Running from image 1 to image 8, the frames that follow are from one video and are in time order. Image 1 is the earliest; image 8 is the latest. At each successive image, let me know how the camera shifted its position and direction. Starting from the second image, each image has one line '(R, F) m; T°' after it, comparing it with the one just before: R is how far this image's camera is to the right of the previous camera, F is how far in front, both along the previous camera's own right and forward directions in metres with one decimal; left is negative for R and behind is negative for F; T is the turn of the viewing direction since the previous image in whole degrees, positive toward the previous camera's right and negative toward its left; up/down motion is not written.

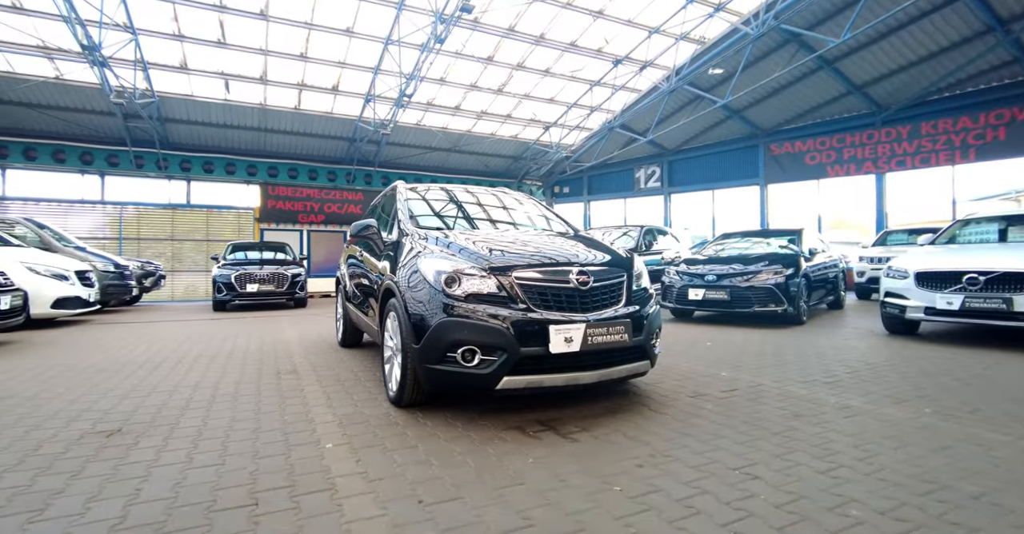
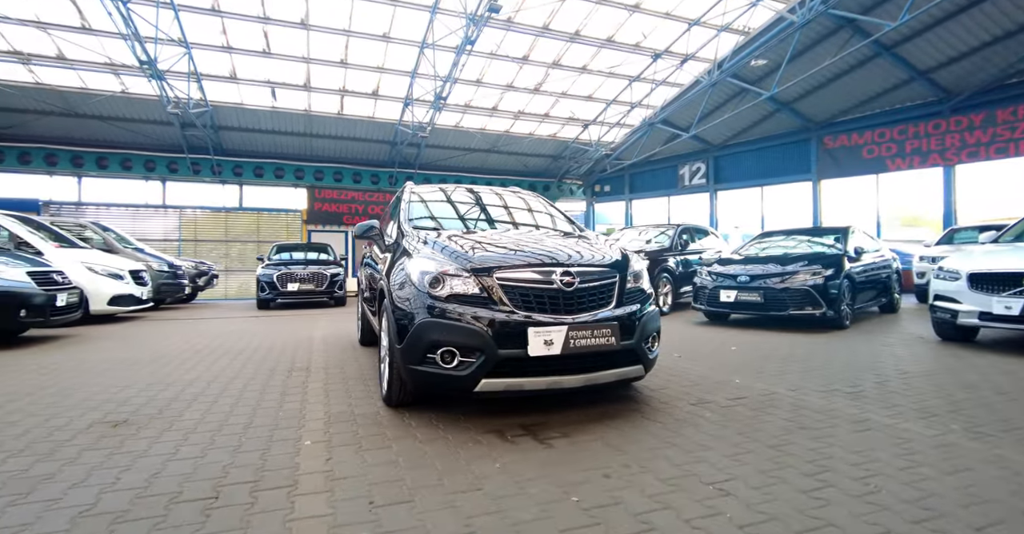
(+0.3, +0.1) m; -5°
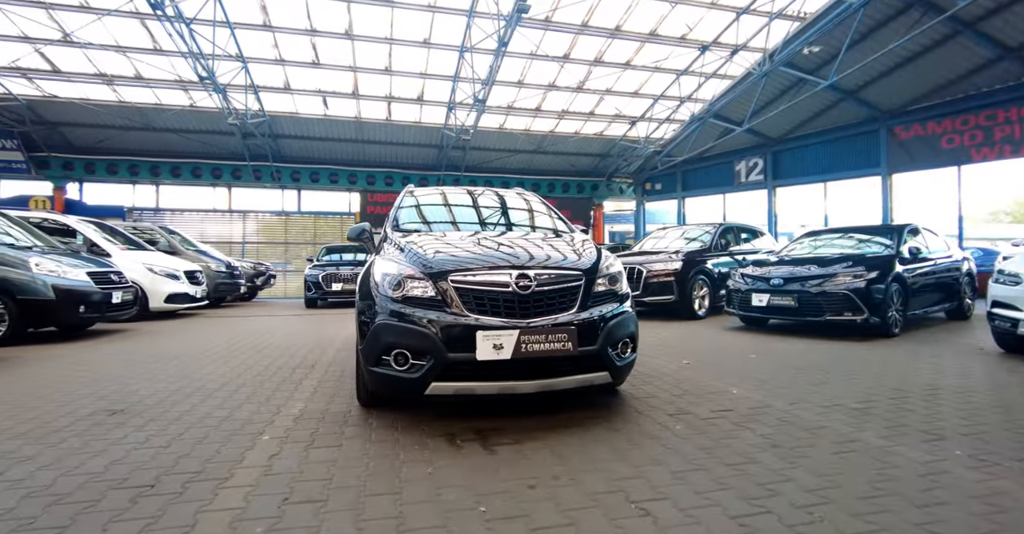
(+0.5, +0.1) m; -6°
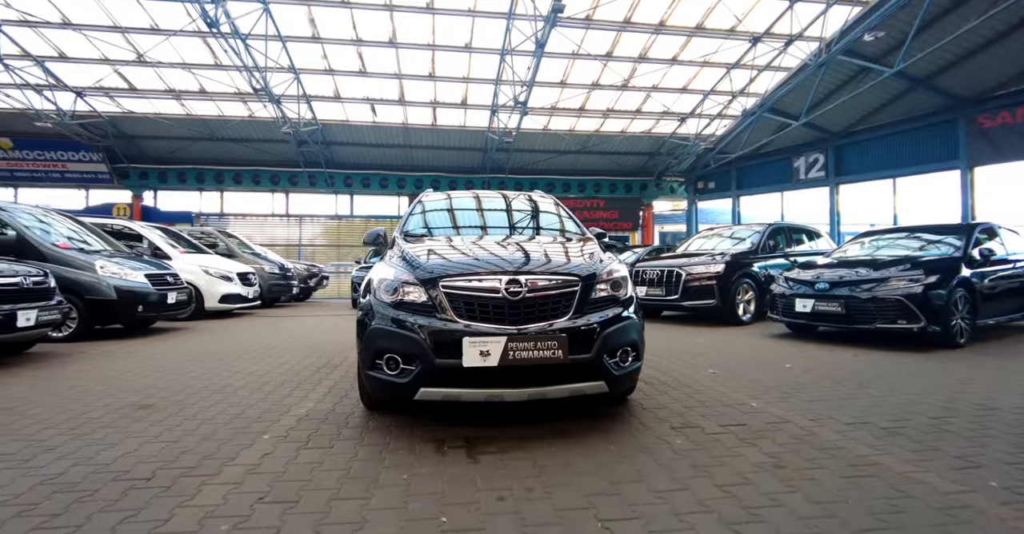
(+0.3, 0.0) m; -6°
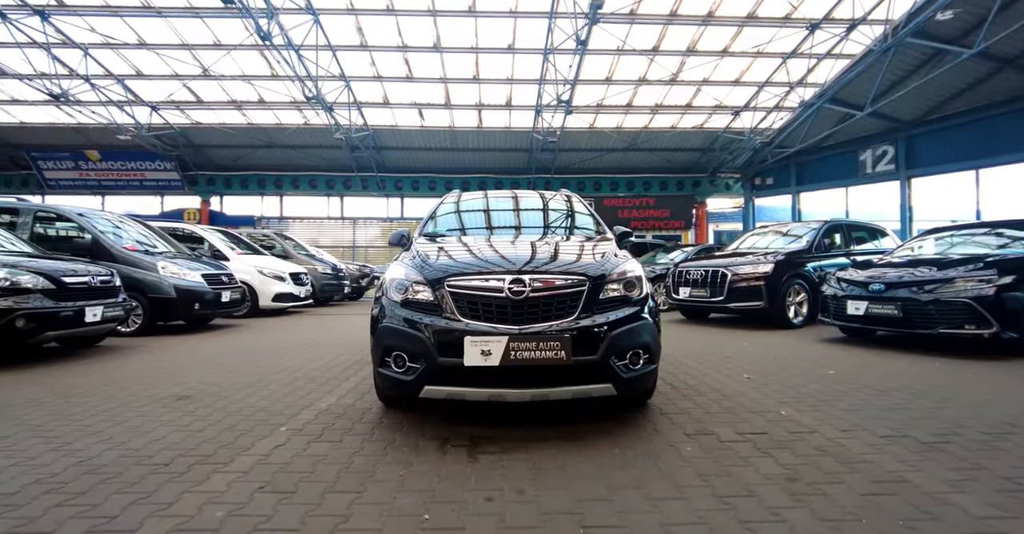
(+0.2, 0.0) m; -6°
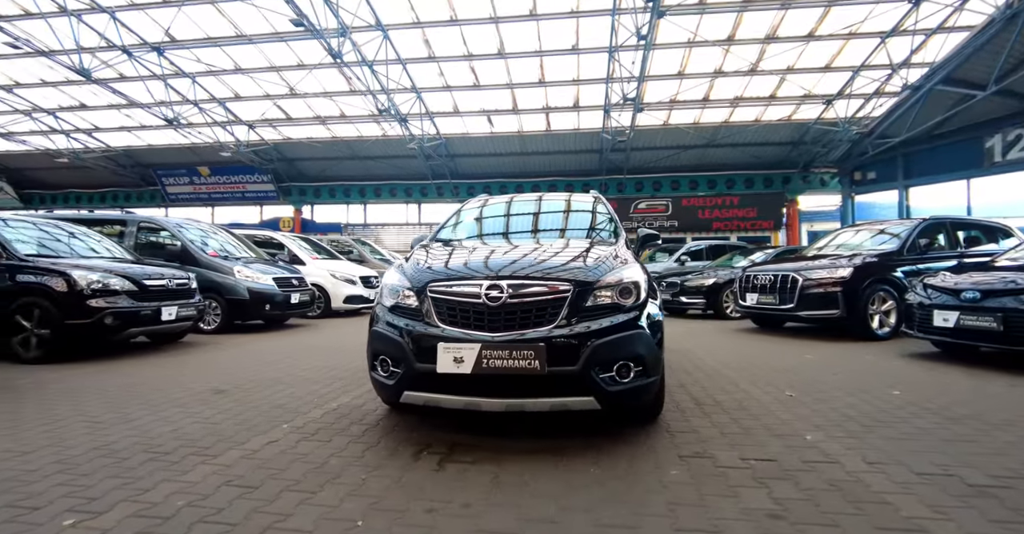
(+0.5, +0.1) m; -9°
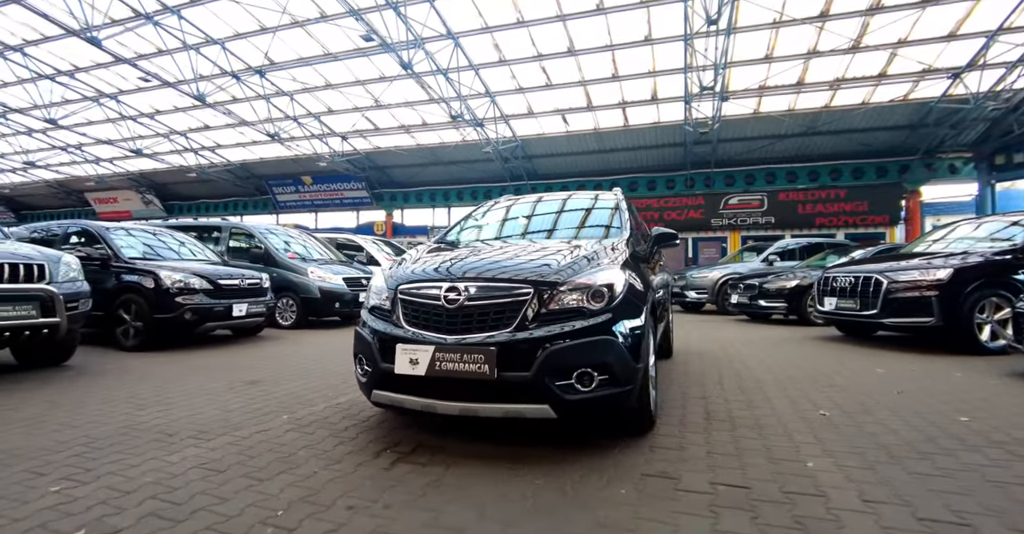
(+0.6, +0.1) m; -11°
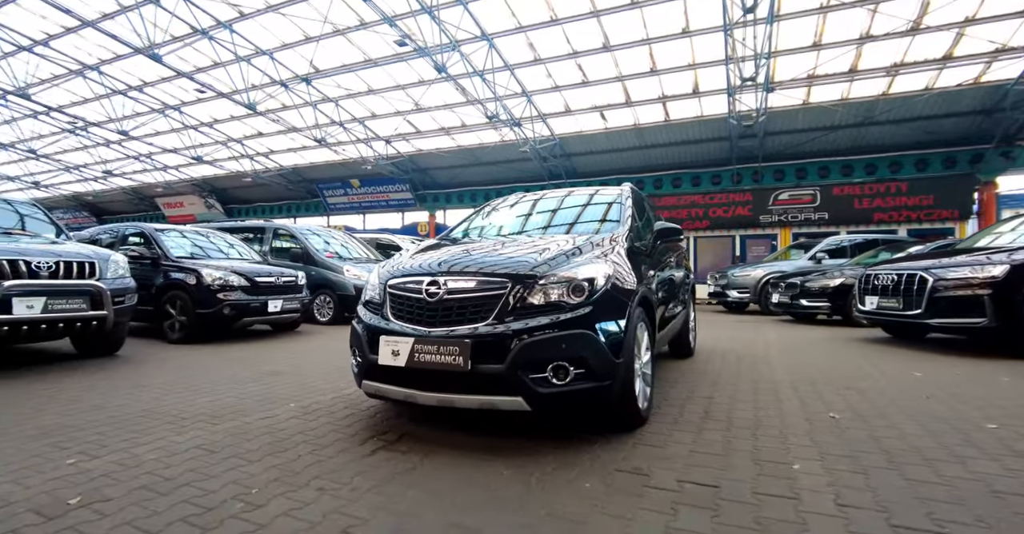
(+0.3, 0.0) m; -5°
